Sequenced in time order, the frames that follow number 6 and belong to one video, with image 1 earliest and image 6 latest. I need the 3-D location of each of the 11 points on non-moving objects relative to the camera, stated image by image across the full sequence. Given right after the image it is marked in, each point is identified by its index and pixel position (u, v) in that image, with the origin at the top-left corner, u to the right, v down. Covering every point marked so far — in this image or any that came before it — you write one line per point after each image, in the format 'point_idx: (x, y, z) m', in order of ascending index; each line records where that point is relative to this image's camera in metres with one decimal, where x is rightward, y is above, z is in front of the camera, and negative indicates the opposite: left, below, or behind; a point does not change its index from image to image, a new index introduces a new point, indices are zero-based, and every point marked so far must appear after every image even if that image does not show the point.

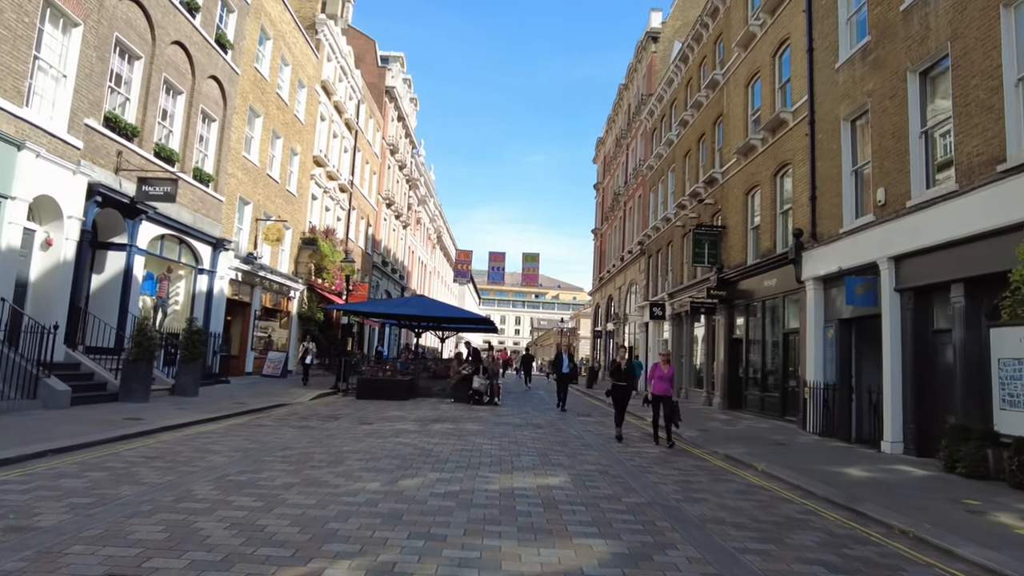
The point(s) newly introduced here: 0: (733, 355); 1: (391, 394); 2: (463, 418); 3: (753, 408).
0: (+6.7, -2.0, +19.7) m
1: (-3.3, -2.9, +18.0) m
2: (-1.0, -2.6, +13.1) m
3: (+6.6, -3.3, +18.0) m
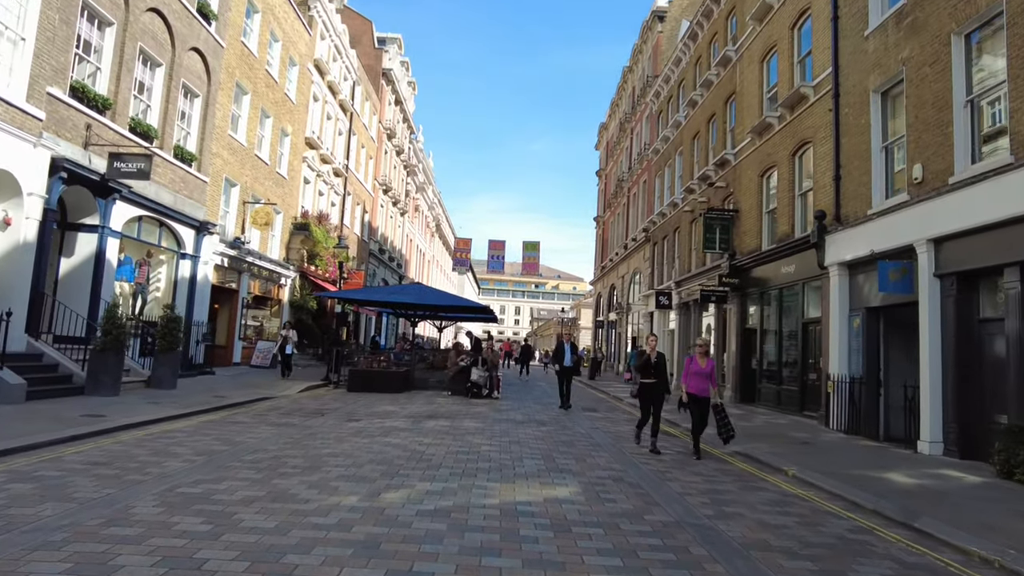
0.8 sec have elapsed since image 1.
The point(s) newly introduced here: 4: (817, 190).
0: (+6.7, -1.7, +18.7) m
1: (-3.3, -2.6, +17.0) m
2: (-1.0, -2.4, +12.2) m
3: (+6.6, -2.9, +17.1) m
4: (+6.9, +2.3, +14.9) m
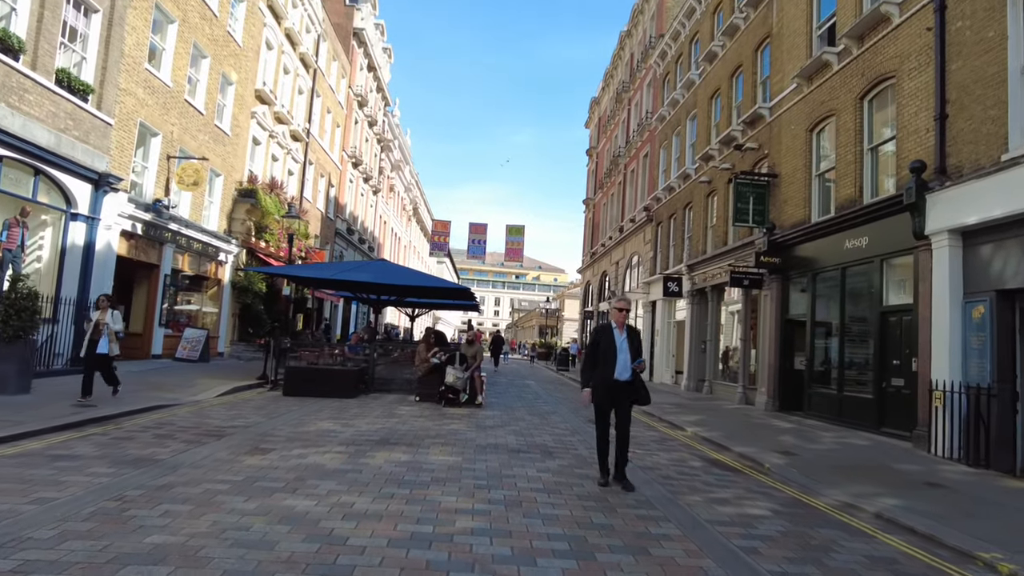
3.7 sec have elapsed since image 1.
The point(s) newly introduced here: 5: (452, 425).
0: (+6.4, -1.2, +15.2) m
1: (-3.6, -2.0, +13.2) m
2: (-1.1, -1.9, +8.4) m
3: (+6.3, -2.5, +13.6) m
4: (+6.7, +2.6, +11.3) m
5: (-0.9, -2.0, +9.6) m
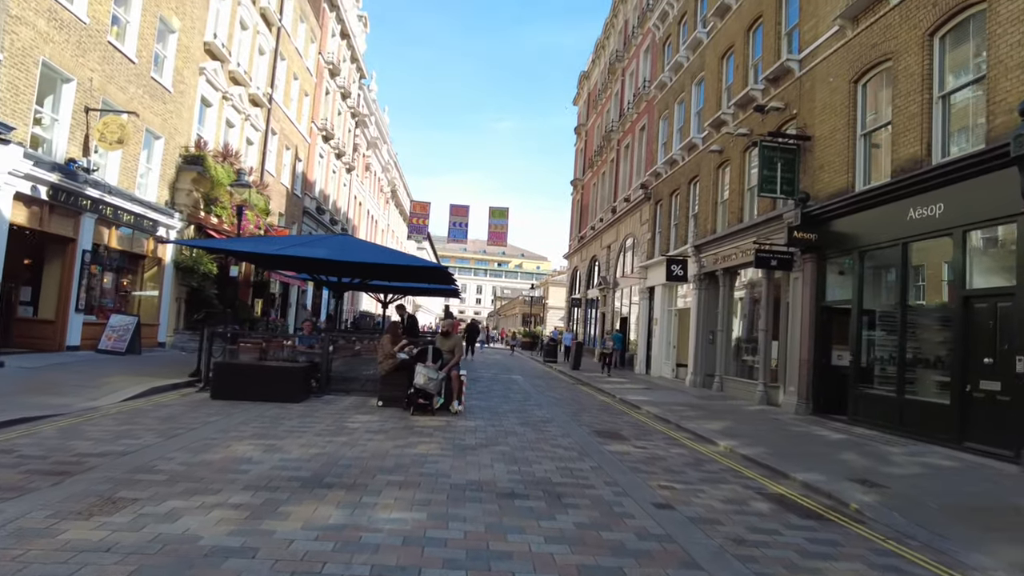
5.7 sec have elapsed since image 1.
0: (+6.1, -0.9, +12.8) m
1: (-3.8, -1.6, +10.6) m
2: (-1.2, -1.6, +5.9) m
3: (+6.1, -2.2, +11.2) m
4: (+6.6, +2.9, +8.9) m
5: (-1.0, -1.7, +7.1) m
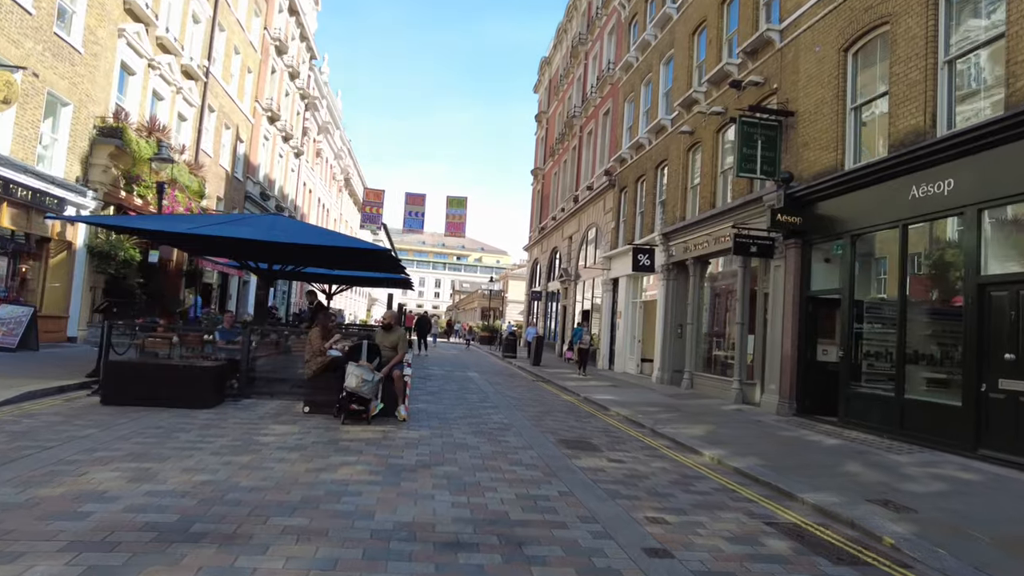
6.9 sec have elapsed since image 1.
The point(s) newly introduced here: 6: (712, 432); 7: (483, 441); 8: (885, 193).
0: (+5.3, -0.7, +11.7) m
1: (-4.5, -1.4, +8.9) m
2: (-1.5, -1.5, +4.3) m
3: (+5.4, -2.0, +10.1) m
4: (+6.0, +3.1, +7.8) m
5: (-1.4, -1.5, +5.6) m
6: (+3.0, -2.1, +9.8) m
7: (-0.3, -1.7, +7.5) m
8: (+5.7, +1.5, +10.0) m
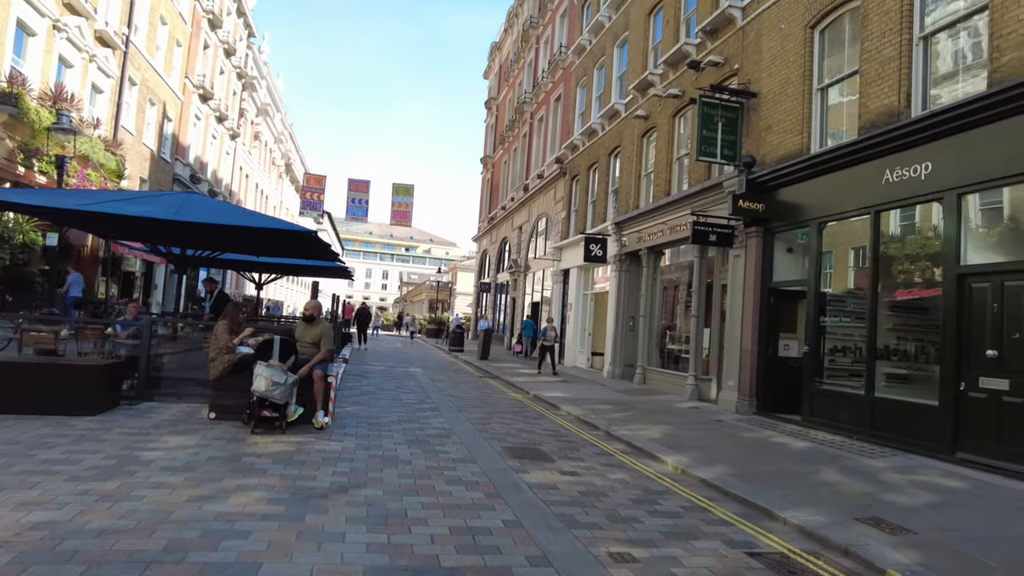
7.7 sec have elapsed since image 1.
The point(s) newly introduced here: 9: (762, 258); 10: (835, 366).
0: (+4.4, -0.5, +11.1) m
1: (-5.2, -1.3, +7.6) m
2: (-1.9, -1.4, +3.2) m
3: (+4.6, -1.9, +9.5) m
4: (+5.4, +3.2, +7.2) m
5: (-1.9, -1.4, +4.5) m
6: (+2.2, -2.0, +9.0) m
7: (-0.9, -1.6, +6.5) m
8: (+4.9, +1.6, +9.4) m
9: (+4.3, +0.5, +11.3) m
10: (+4.7, -1.1, +9.6) m
